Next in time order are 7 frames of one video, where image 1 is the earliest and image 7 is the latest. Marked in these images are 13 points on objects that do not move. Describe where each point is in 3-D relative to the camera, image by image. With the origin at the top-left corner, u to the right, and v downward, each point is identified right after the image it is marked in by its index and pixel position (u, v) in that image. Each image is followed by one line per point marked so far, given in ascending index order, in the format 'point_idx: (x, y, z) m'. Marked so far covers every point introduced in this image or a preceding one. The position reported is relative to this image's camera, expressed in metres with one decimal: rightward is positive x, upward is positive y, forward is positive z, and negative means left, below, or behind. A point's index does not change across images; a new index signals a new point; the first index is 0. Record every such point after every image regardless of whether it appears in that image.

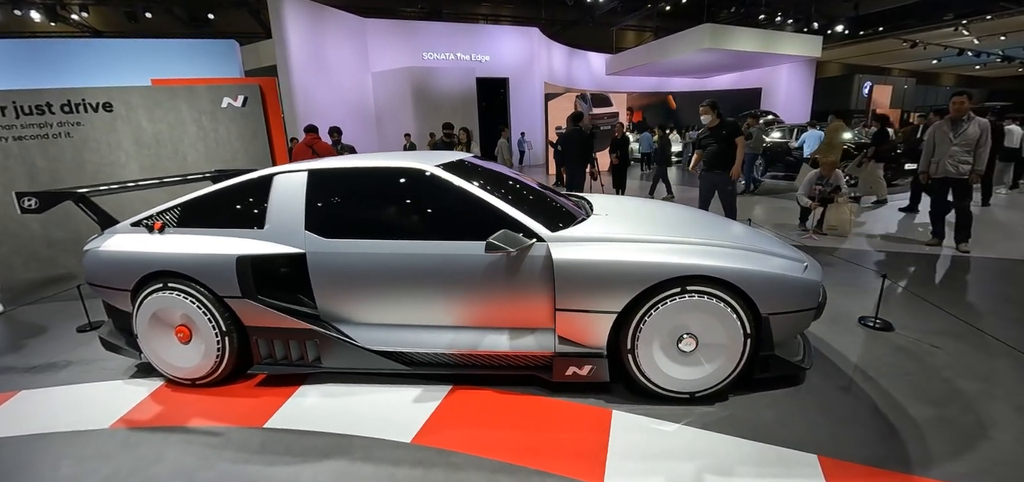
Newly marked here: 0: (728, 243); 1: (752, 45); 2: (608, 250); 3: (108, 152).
0: (+1.1, 0.0, +2.1) m
1: (+6.2, +5.0, +11.1) m
2: (+0.4, 0.0, +2.0) m
3: (-4.1, +0.9, +4.3) m
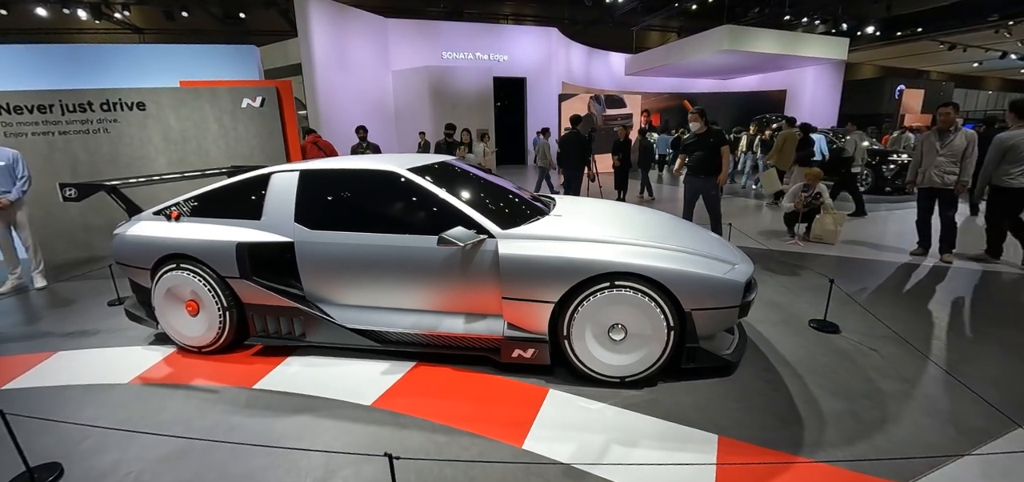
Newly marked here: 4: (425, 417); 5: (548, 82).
0: (+0.9, 0.0, +2.3) m
1: (+6.6, +4.9, +11.0) m
2: (+0.2, 0.0, +2.3) m
3: (-4.1, +1.0, +4.8) m
4: (-0.4, -0.9, +2.1) m
5: (+1.1, +4.9, +13.4) m
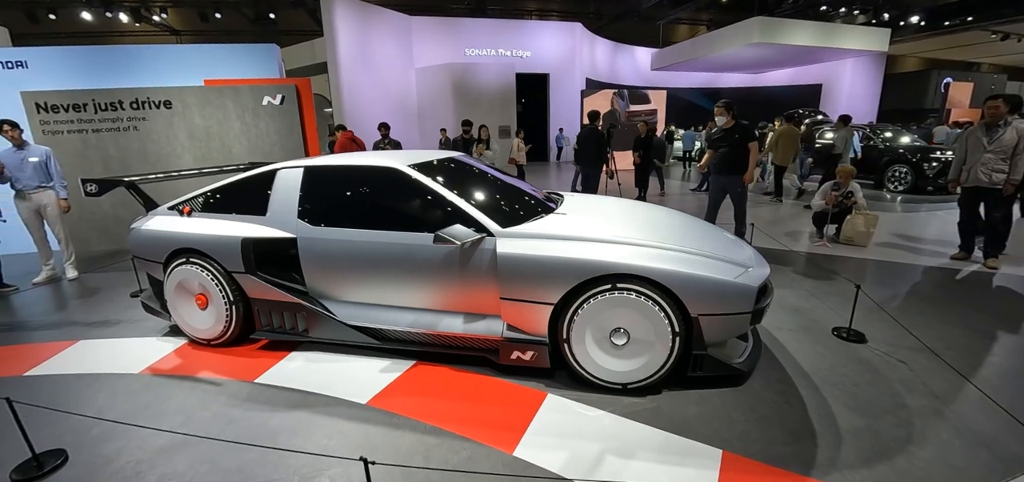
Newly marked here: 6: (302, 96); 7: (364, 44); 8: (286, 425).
0: (+0.9, 0.0, +2.2) m
1: (+7.2, +4.9, +10.5) m
2: (+0.2, 0.0, +2.2) m
3: (-4.0, +1.1, +4.9) m
4: (-0.5, -0.8, +2.1) m
5: (+1.8, +5.0, +13.2) m
6: (-2.6, +1.8, +5.3) m
7: (-3.5, +4.7, +10.3) m
8: (-1.1, -0.9, +2.1) m
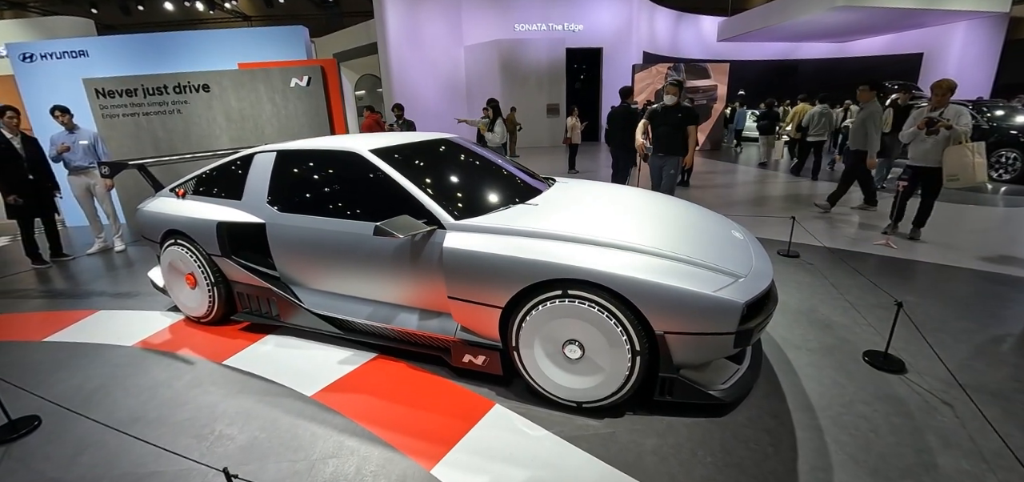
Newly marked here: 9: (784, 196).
0: (+0.6, -0.1, +1.9) m
1: (+8.2, +5.0, +8.9) m
2: (-0.1, 0.0, +2.0) m
3: (-3.7, +1.4, +5.2) m
4: (-0.7, -0.8, +2.0) m
5: (+3.3, +5.4, +12.4) m
6: (-2.3, +2.0, +5.3) m
7: (-2.4, +5.2, +10.3) m
8: (-1.4, -0.8, +2.1) m
9: (+4.0, +0.7, +6.3) m
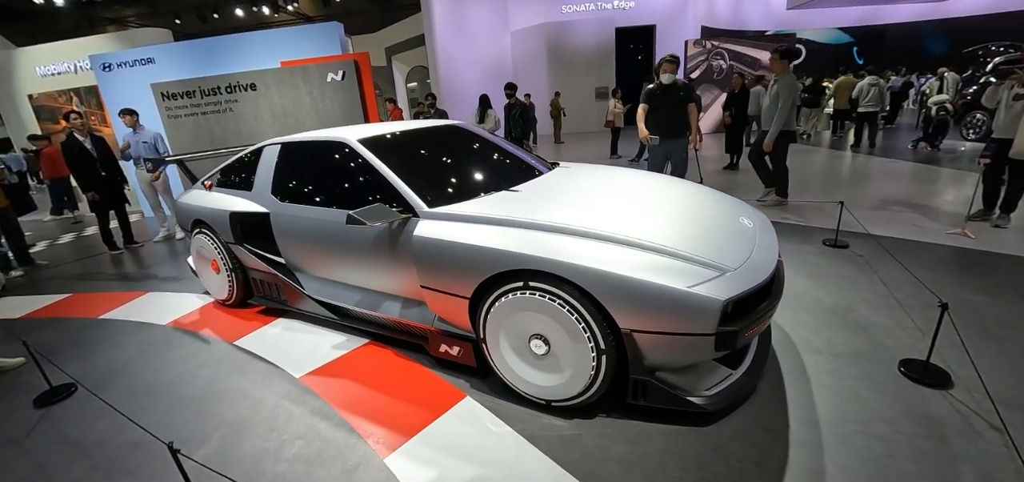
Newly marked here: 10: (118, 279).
0: (+0.5, 0.0, +1.7) m
1: (+9.0, +5.2, +7.5) m
2: (-0.2, 0.0, +1.9) m
3: (-3.4, +1.5, +5.6) m
4: (-0.9, -0.8, +2.0) m
5: (+4.6, +5.7, +11.6) m
6: (-1.9, +2.2, +5.5) m
7: (-1.4, +5.5, +10.3) m
8: (-1.5, -0.8, +2.2) m
9: (+4.4, +0.8, +5.6) m
10: (-3.8, -0.4, +4.1) m
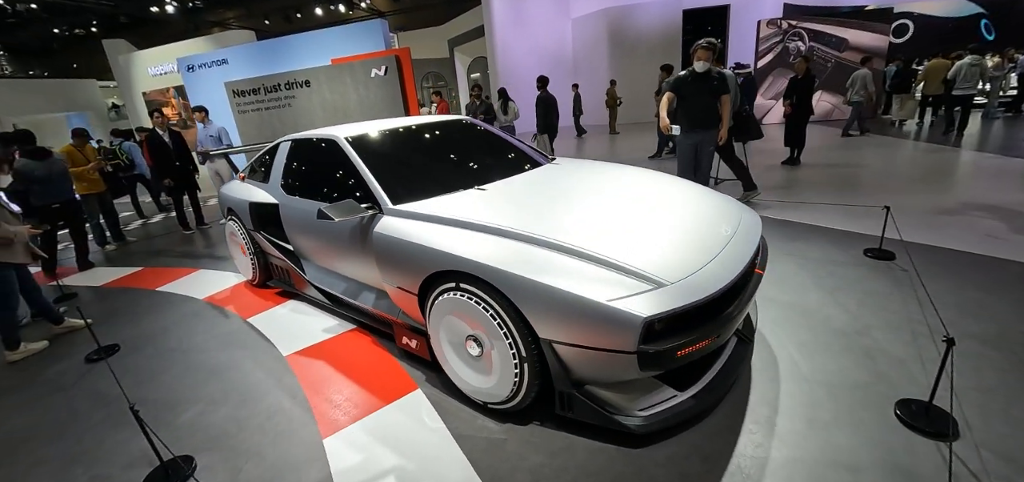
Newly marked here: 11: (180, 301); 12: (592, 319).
0: (+0.2, 0.0, +1.6) m
1: (+9.7, +4.9, +5.8) m
2: (-0.4, 0.0, +1.9) m
3: (-2.9, +1.8, +6.1) m
4: (-1.1, -0.7, +2.2) m
5: (+6.1, +5.7, +10.6) m
6: (-1.4, +2.3, +5.7) m
7: (0.0, +5.7, +10.3) m
8: (-1.7, -0.7, +2.5) m
9: (+4.8, +0.7, +4.9) m
10: (-3.6, -0.2, +4.7) m
11: (-2.6, -0.5, +3.4) m
12: (+0.3, -0.3, +1.5) m
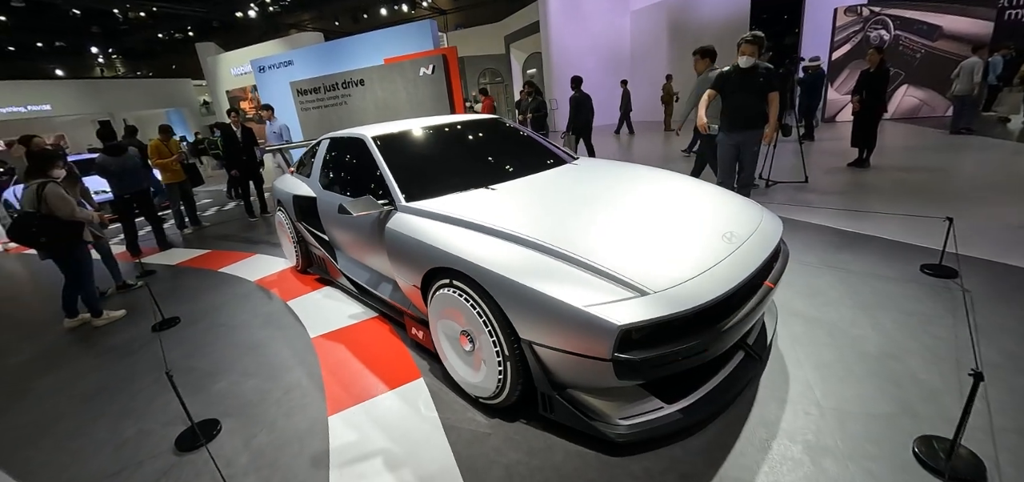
0: (+0.2, -0.1, +1.6) m
1: (+10.3, +4.6, +4.5) m
2: (-0.4, +0.1, +2.0) m
3: (-2.2, +1.9, +6.4) m
4: (-1.1, -0.7, +2.4) m
5: (+7.4, +5.5, +9.6) m
6: (-0.8, +2.4, +5.9) m
7: (+1.3, +5.8, +10.2) m
8: (-1.6, -0.6, +2.7) m
9: (+5.2, +0.5, +4.2) m
10: (-3.2, 0.0, +5.2) m
11: (-2.4, -0.4, +3.8) m
12: (+0.2, -0.3, +1.5) m
